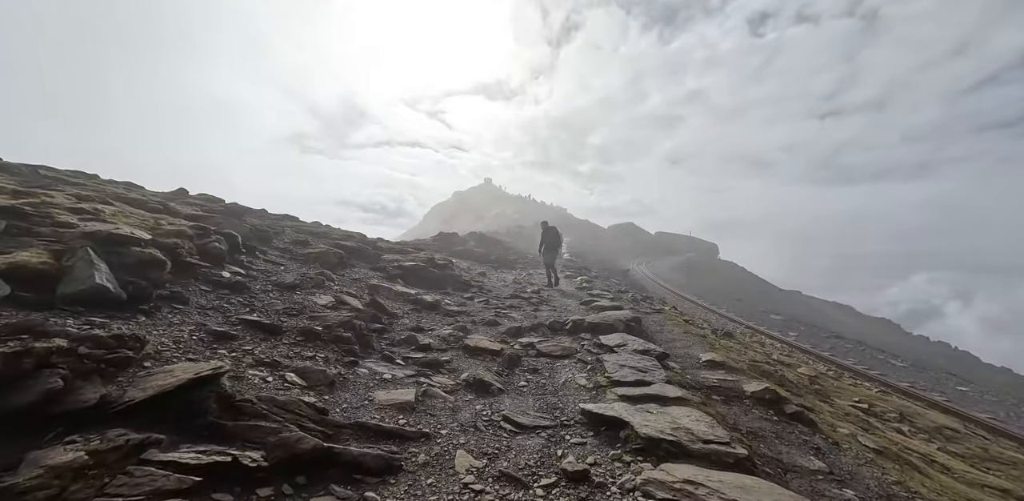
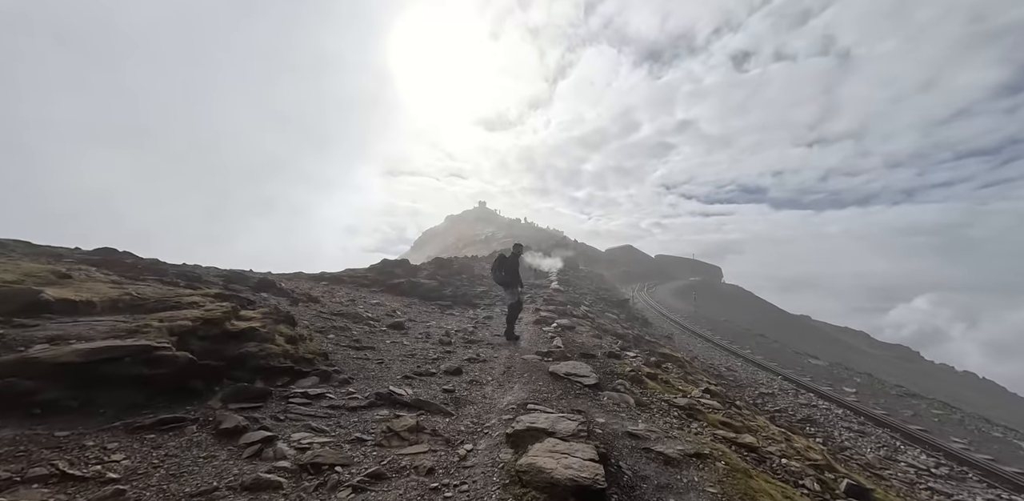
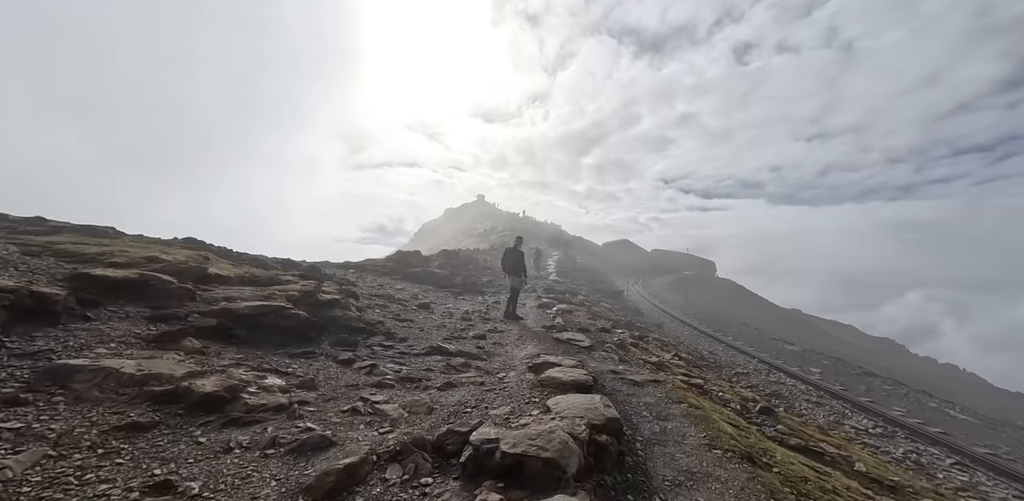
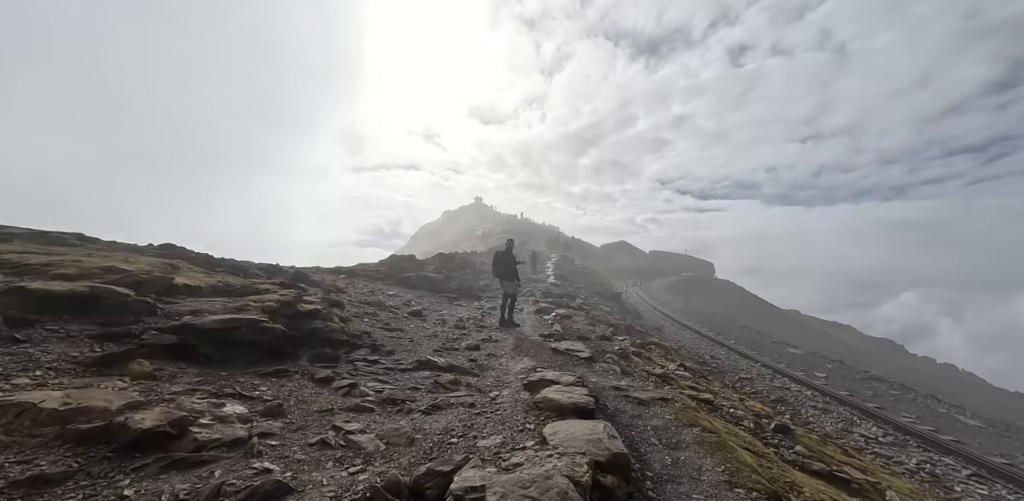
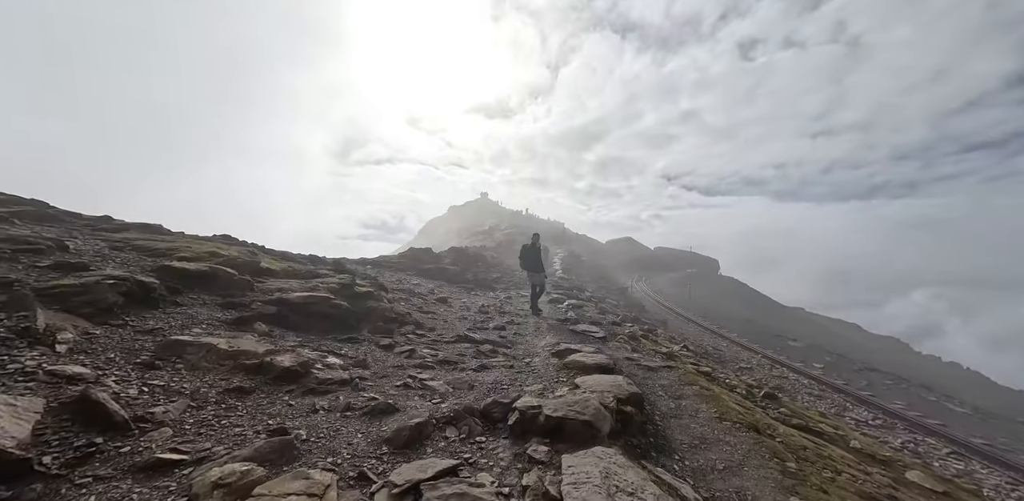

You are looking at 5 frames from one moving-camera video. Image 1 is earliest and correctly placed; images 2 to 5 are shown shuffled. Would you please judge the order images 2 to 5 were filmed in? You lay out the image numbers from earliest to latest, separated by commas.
5, 3, 4, 2
